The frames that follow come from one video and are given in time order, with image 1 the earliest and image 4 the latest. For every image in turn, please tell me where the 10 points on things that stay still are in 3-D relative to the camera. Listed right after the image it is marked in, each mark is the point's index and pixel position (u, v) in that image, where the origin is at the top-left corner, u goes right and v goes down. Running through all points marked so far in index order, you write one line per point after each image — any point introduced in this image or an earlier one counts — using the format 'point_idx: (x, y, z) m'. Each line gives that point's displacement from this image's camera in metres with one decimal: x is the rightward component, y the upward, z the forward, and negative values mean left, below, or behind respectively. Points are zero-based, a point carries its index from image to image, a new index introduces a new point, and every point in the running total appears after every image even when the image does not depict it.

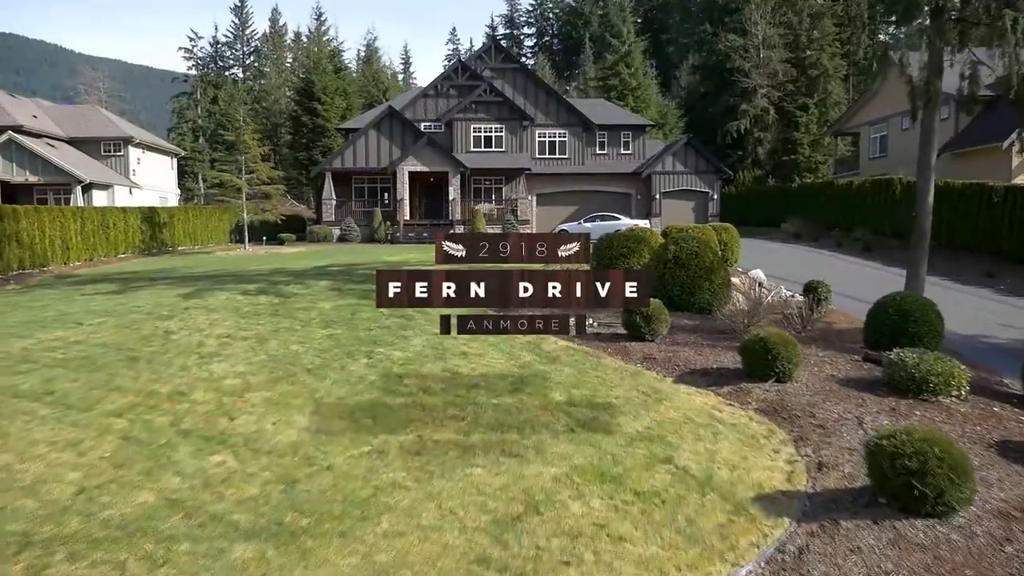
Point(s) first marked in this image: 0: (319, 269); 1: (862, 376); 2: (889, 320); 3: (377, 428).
0: (-3.9, +0.4, +17.0) m
1: (+3.3, -0.8, +8.0) m
2: (+4.5, -0.4, +10.1) m
3: (-1.0, -1.0, +6.3) m
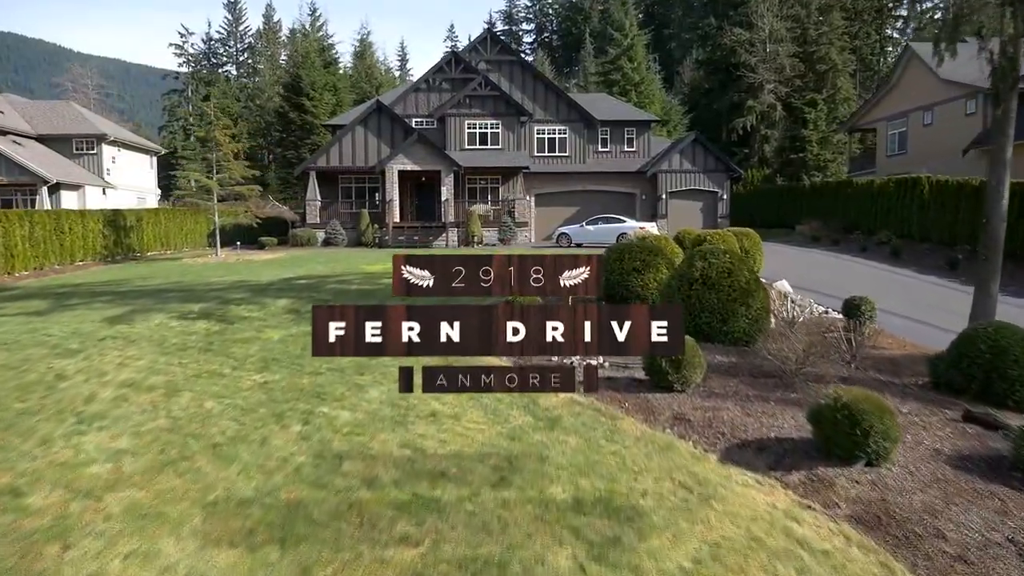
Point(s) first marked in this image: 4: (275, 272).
0: (-4.0, +0.1, +14.8) m
1: (+3.2, -1.1, +5.8) m
2: (+4.4, -0.7, +8.0) m
3: (-1.1, -1.3, +4.1) m
4: (-4.9, +0.3, +17.6) m
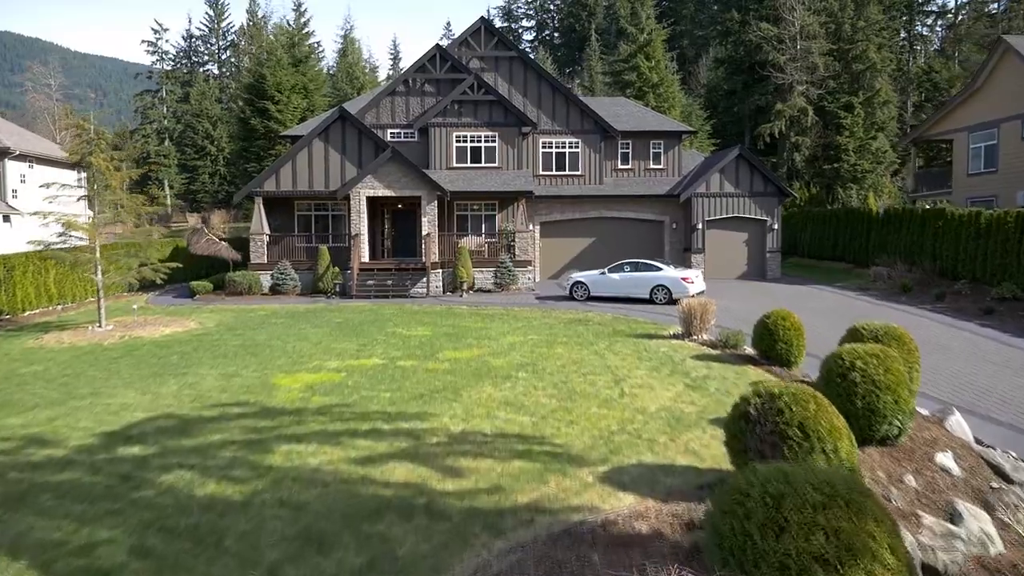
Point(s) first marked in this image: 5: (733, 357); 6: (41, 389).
0: (-4.0, -1.6, +8.1) m
1: (+3.2, -2.8, -1.0) m
2: (+4.4, -2.4, +1.2) m
3: (-1.1, -3.0, -2.7) m
4: (-4.9, -1.4, +10.8) m
5: (+3.5, -1.1, +13.5) m
6: (-6.4, -1.4, +11.6) m
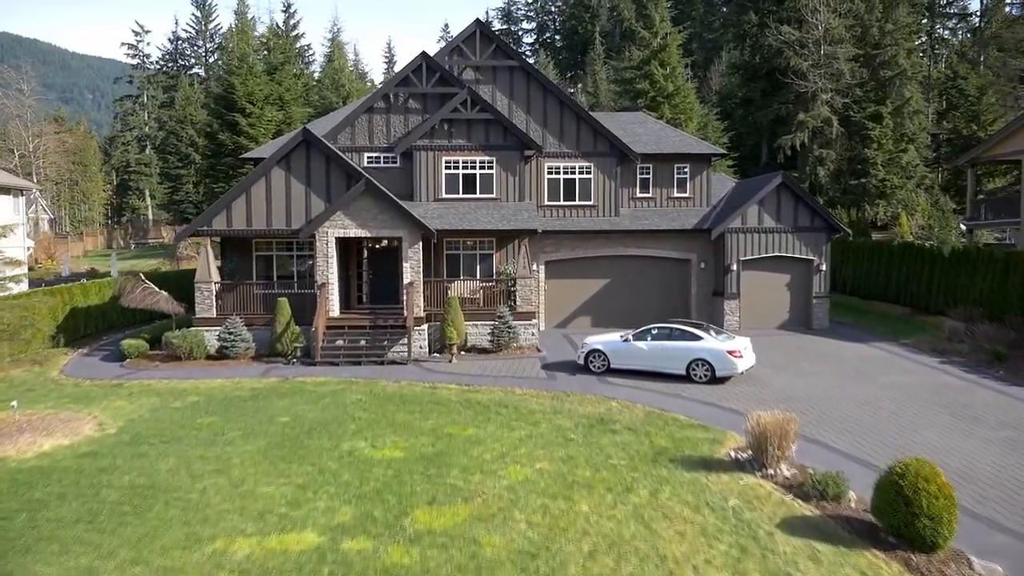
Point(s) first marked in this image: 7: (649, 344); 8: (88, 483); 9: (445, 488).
0: (-3.9, -3.0, +3.7) m
1: (+3.2, -4.3, -5.4) m
2: (+4.5, -3.8, -3.2) m
3: (-1.0, -4.5, -7.1) m
4: (-4.9, -2.8, +6.4) m
5: (+3.5, -2.6, +9.1) m
6: (-6.4, -2.8, +7.2) m
7: (+2.8, -1.1, +17.4) m
8: (-5.3, -2.4, +10.7) m
9: (-0.8, -2.4, +10.4) m
